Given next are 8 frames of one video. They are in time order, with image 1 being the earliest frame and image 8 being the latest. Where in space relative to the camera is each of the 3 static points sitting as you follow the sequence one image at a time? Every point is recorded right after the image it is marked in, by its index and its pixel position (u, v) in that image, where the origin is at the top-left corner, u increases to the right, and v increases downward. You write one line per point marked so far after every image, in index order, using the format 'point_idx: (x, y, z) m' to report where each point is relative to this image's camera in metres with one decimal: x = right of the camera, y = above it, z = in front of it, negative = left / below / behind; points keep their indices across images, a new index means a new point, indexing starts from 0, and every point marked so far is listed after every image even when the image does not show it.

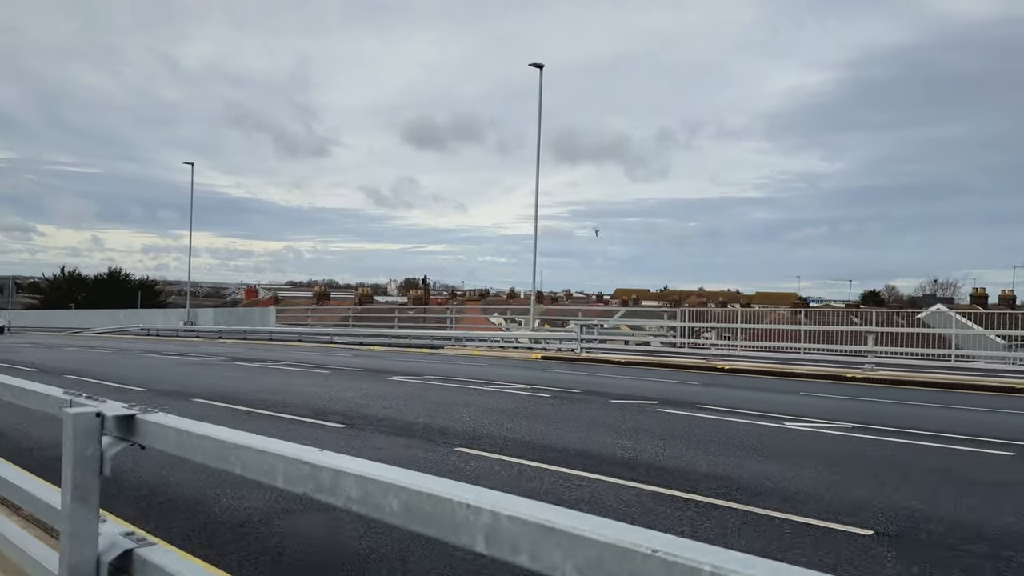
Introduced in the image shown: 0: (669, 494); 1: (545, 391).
0: (+1.3, -1.7, +6.1) m
1: (+0.5, -1.8, +12.7) m
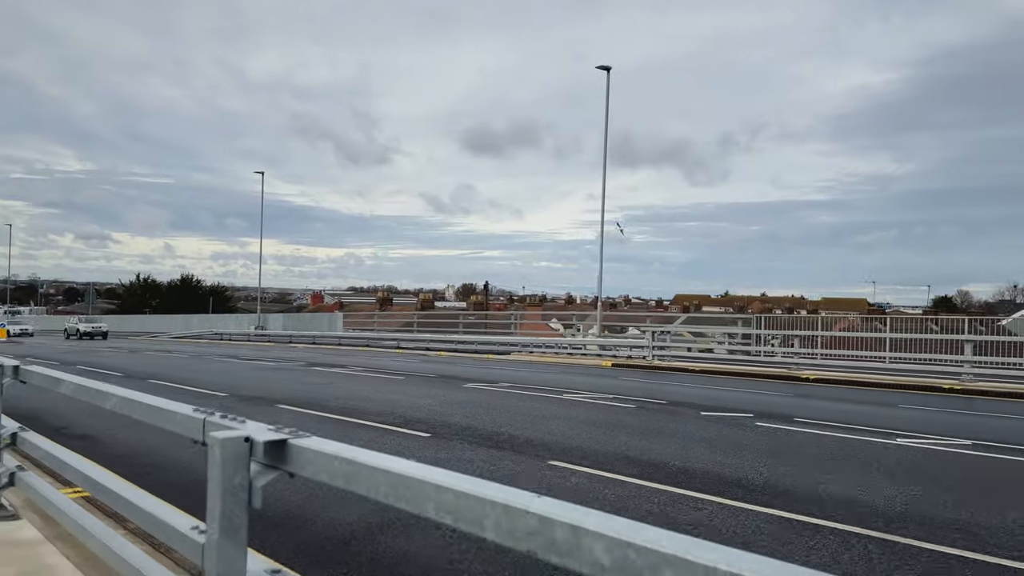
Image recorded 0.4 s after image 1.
0: (+2.1, -1.7, +5.6) m
1: (+1.9, -1.9, +12.3) m
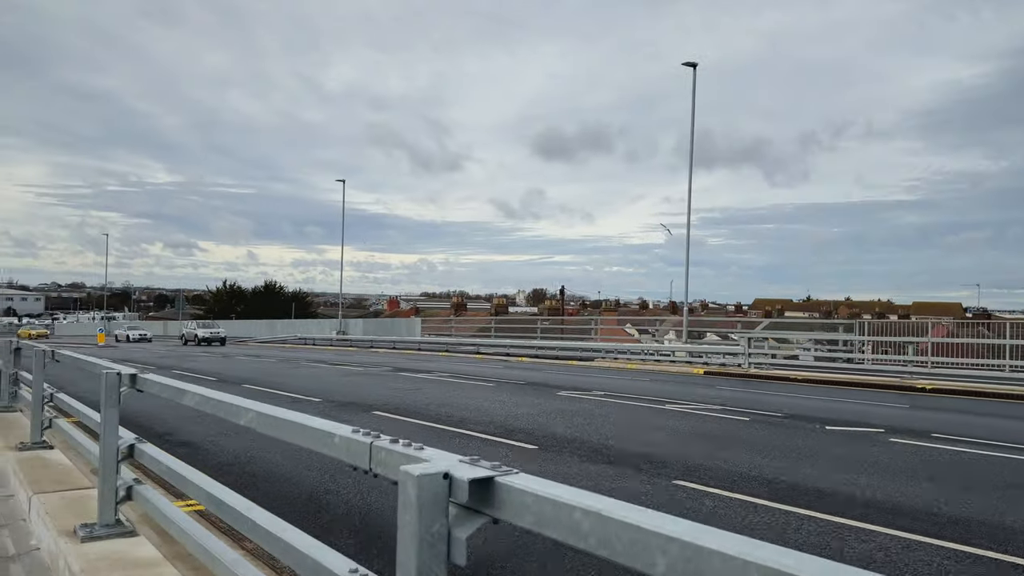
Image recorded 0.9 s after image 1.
0: (+3.0, -1.7, +4.8) m
1: (+3.4, -1.9, +11.5) m
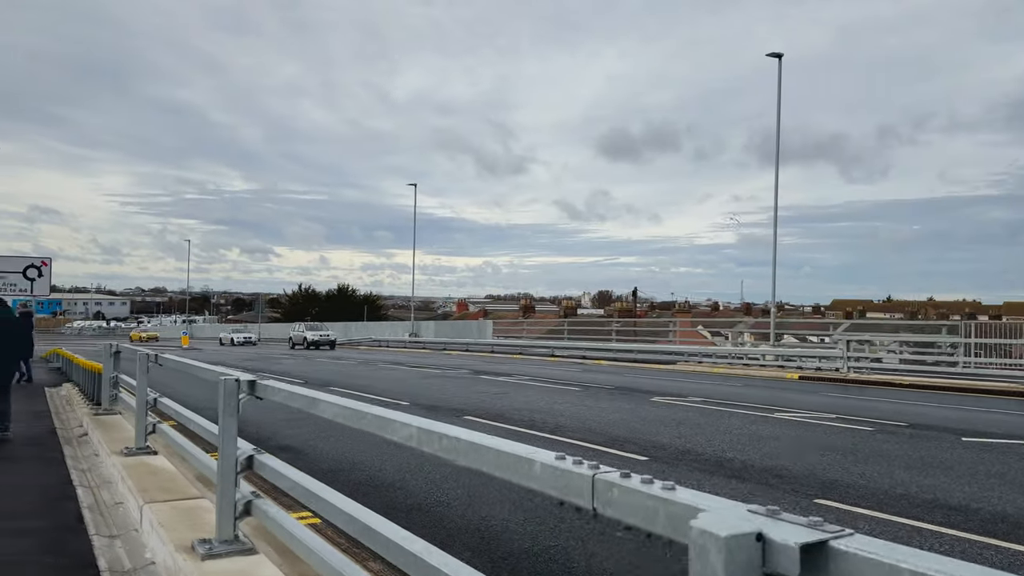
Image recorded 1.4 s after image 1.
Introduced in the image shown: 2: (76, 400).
0: (+3.9, -1.7, +4.1) m
1: (+4.9, -1.9, +10.7) m
2: (-7.6, -1.9, +13.2) m
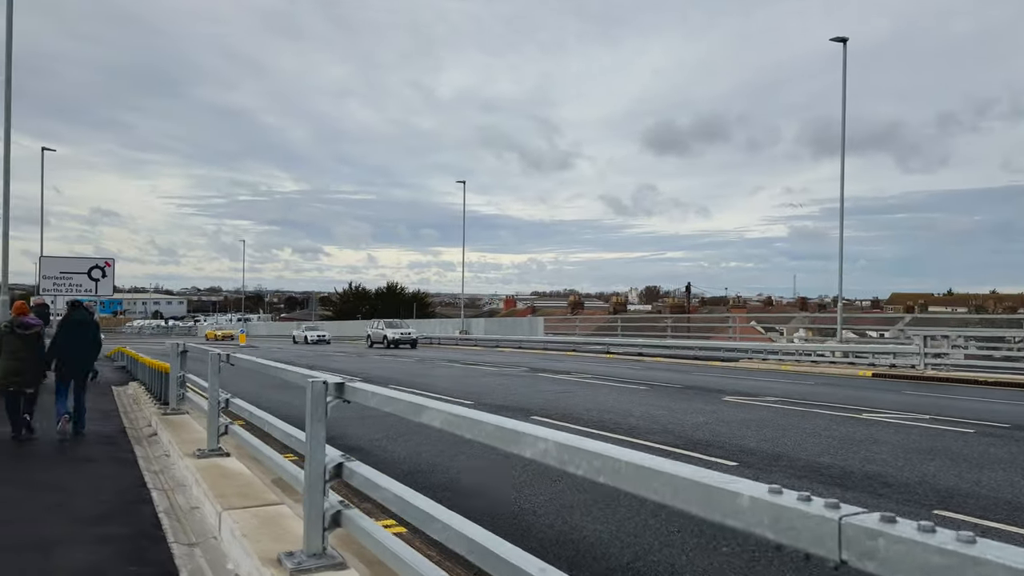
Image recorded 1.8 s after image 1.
0: (+4.4, -1.6, +3.5) m
1: (+5.8, -1.8, +10.0) m
2: (-6.5, -1.9, +13.3) m
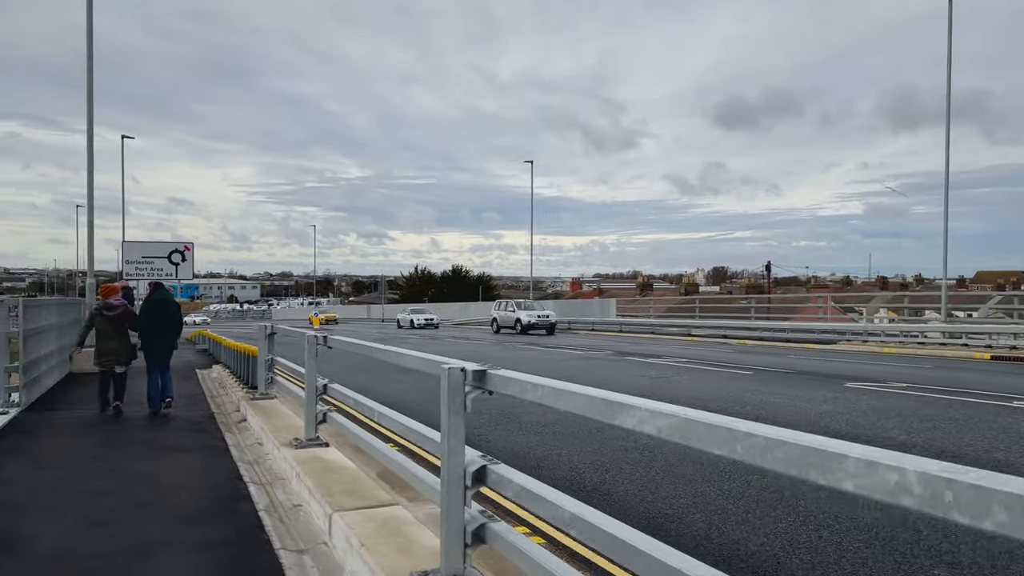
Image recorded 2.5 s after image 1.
0: (+5.2, -1.5, +2.3) m
1: (+7.1, -1.5, +8.7) m
2: (-4.9, -1.6, +13.0) m
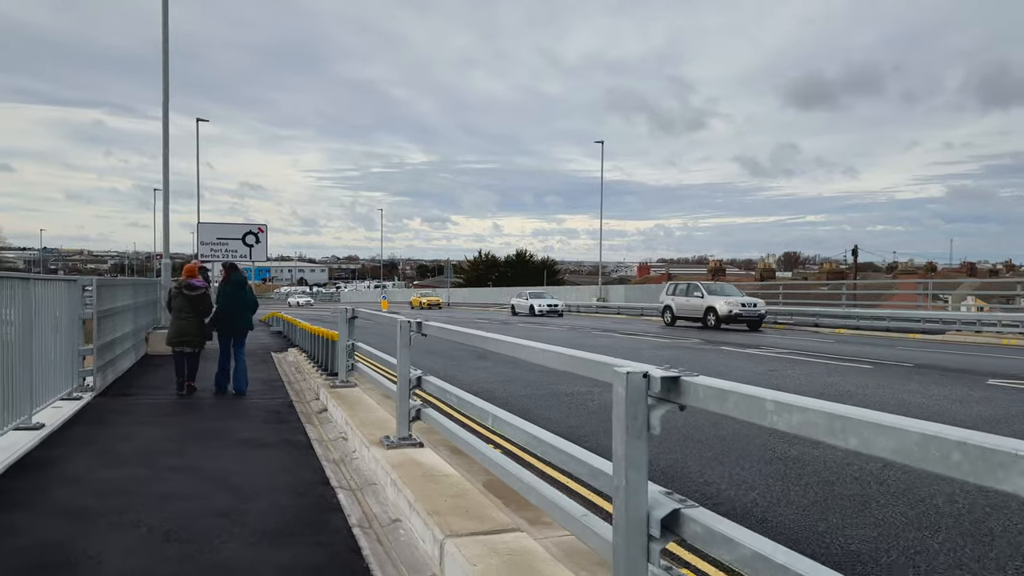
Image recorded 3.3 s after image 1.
0: (+5.8, -1.4, +0.9) m
1: (+8.2, -1.3, +7.2) m
2: (-3.4, -1.3, +12.4) m
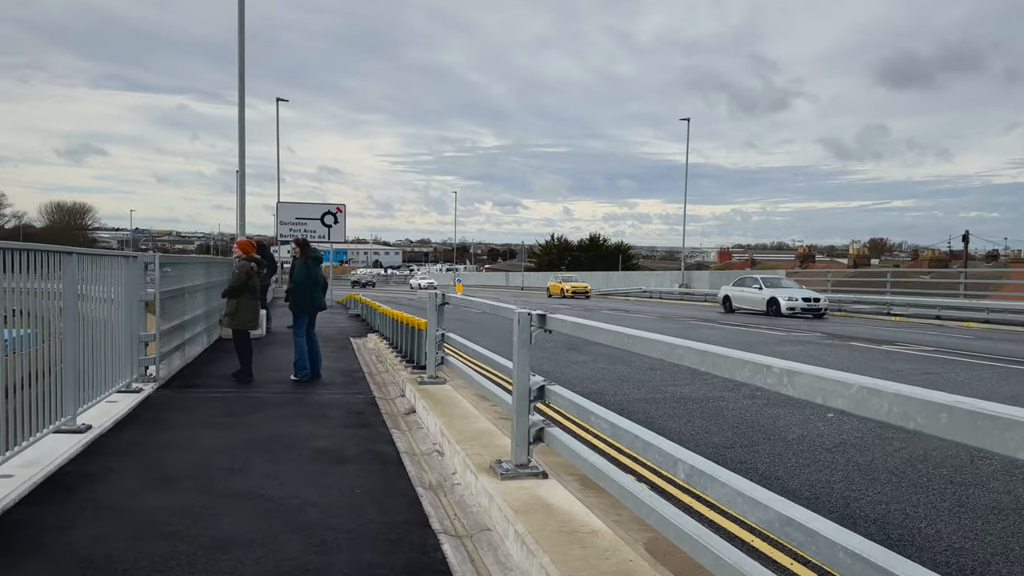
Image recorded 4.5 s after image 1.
0: (+6.2, -1.5, -1.1) m
1: (+9.2, -1.3, +4.9) m
2: (-1.9, -1.0, +11.2) m
